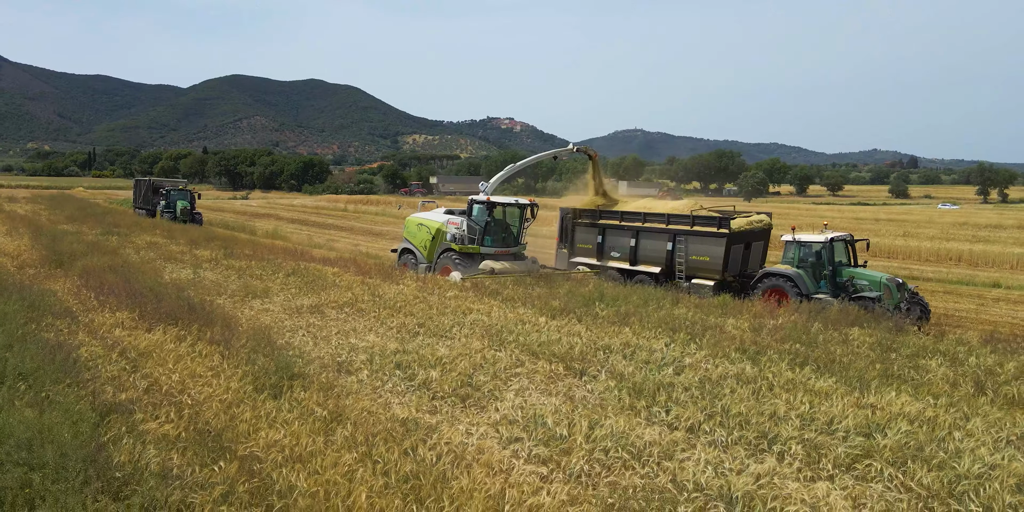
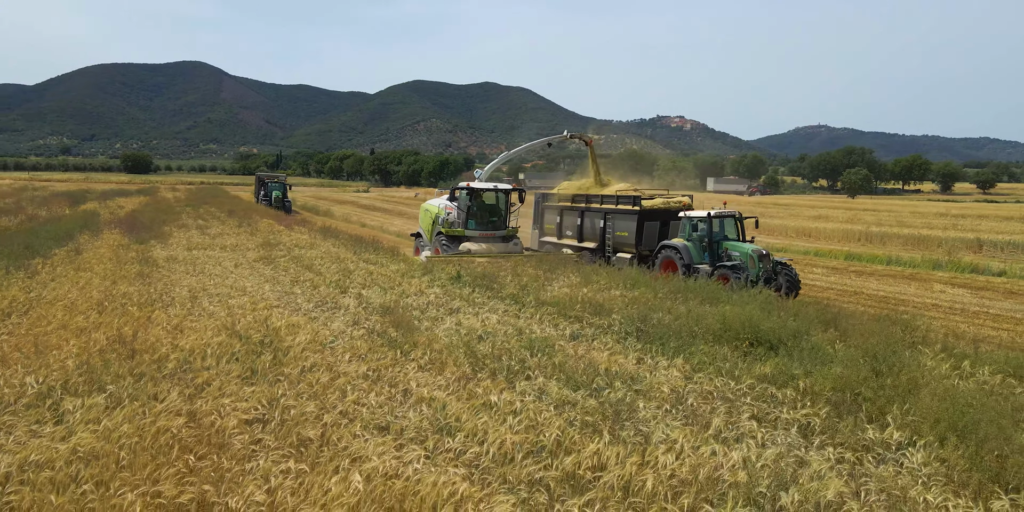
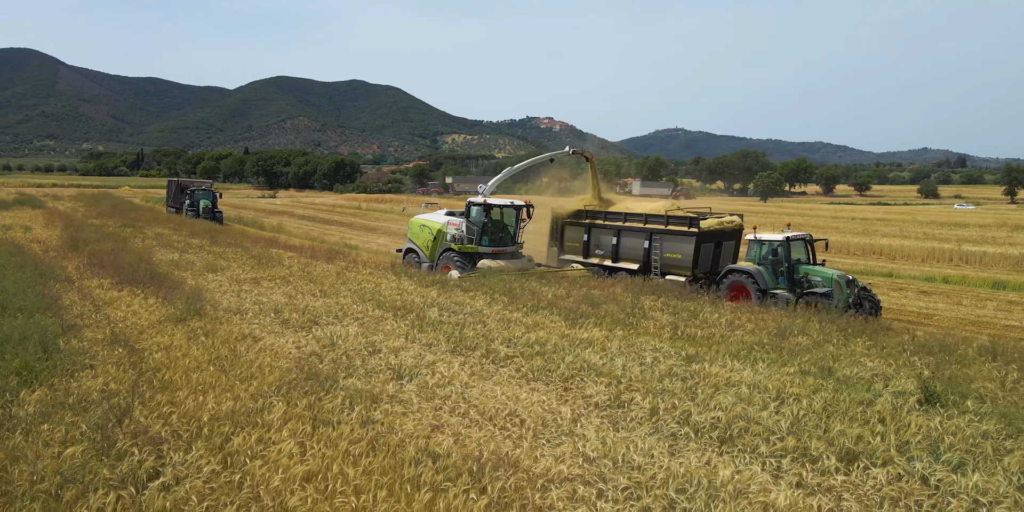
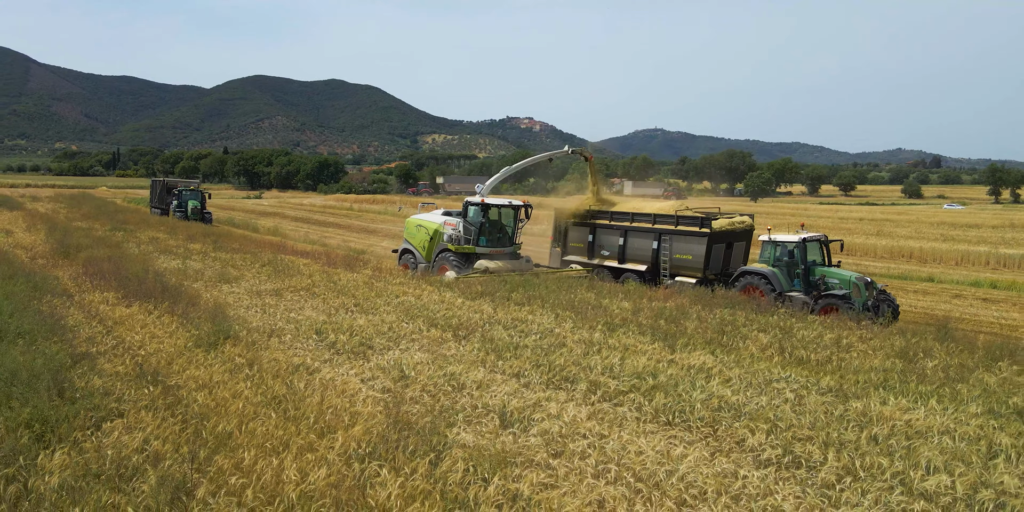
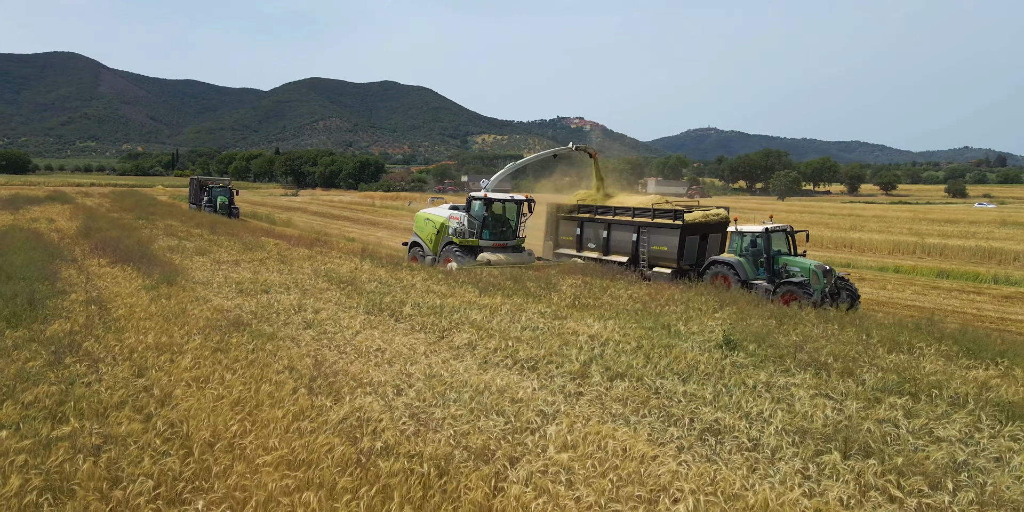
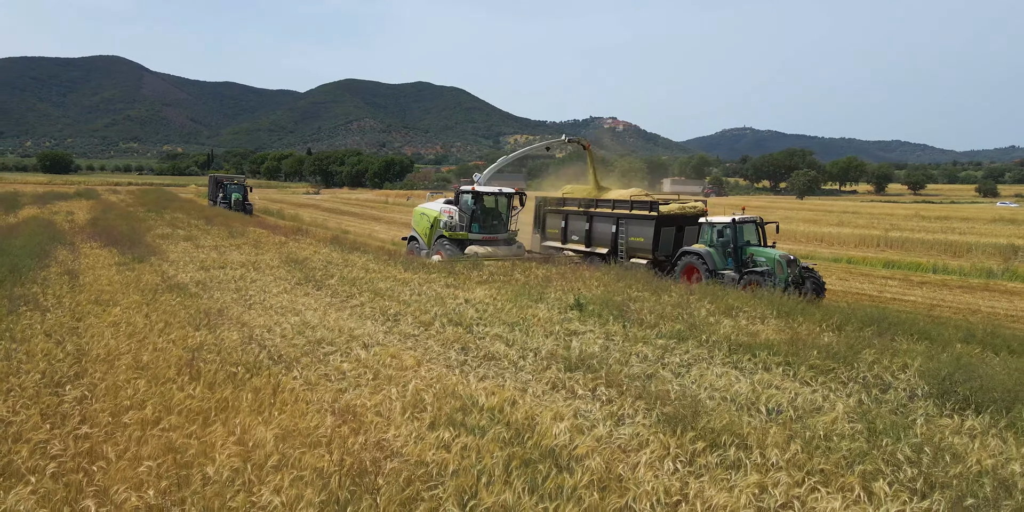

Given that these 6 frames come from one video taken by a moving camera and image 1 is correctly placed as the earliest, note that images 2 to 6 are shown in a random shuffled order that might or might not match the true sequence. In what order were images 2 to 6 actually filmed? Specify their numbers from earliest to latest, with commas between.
4, 3, 5, 6, 2
